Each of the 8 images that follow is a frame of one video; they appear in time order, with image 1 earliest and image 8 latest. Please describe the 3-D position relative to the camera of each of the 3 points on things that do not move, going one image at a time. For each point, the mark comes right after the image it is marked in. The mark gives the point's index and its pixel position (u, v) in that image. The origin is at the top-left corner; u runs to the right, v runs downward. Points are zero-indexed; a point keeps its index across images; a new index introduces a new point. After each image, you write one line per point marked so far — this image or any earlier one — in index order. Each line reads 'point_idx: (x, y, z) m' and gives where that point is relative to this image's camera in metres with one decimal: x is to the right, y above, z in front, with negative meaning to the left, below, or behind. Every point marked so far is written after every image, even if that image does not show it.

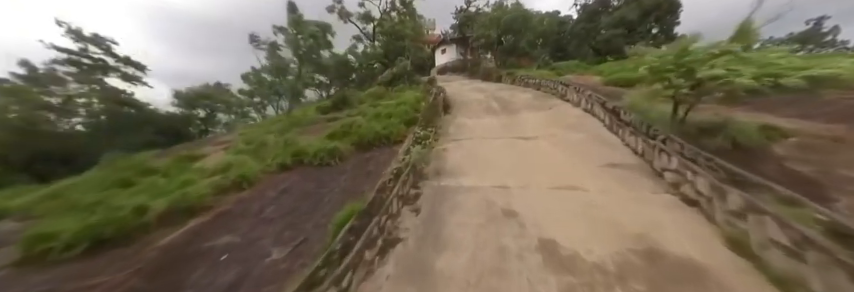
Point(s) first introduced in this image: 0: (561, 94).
0: (+5.5, +2.0, +10.6) m
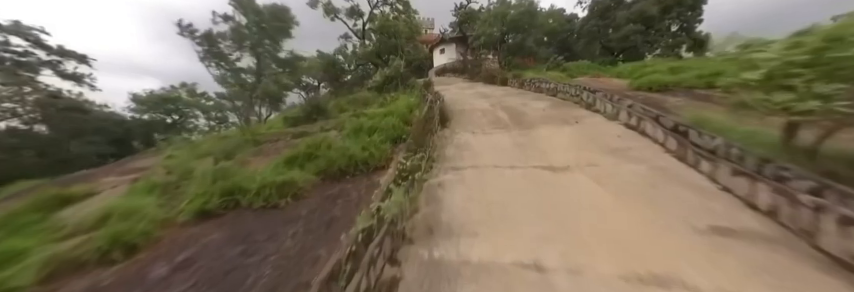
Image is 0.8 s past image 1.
0: (+5.3, +1.4, +8.7) m
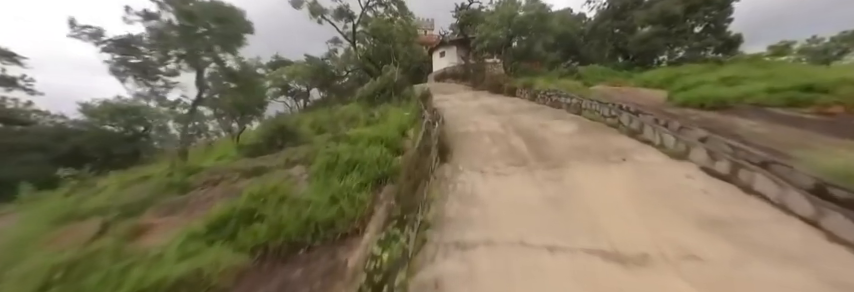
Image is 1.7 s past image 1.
0: (+5.2, +0.5, +6.8) m
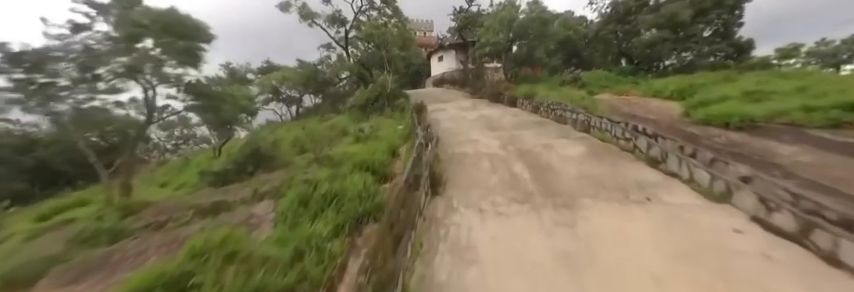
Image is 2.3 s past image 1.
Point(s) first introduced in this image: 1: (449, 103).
0: (+5.0, -0.2, +5.9) m
1: (+1.4, +2.8, +17.1) m
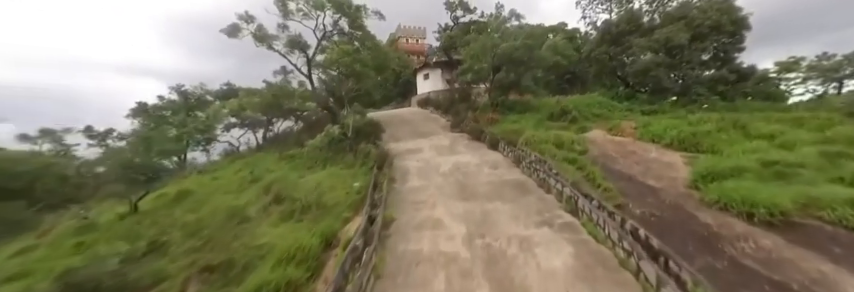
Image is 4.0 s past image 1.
0: (+3.7, -2.3, +4.1) m
1: (-0.1, +0.4, +15.3) m
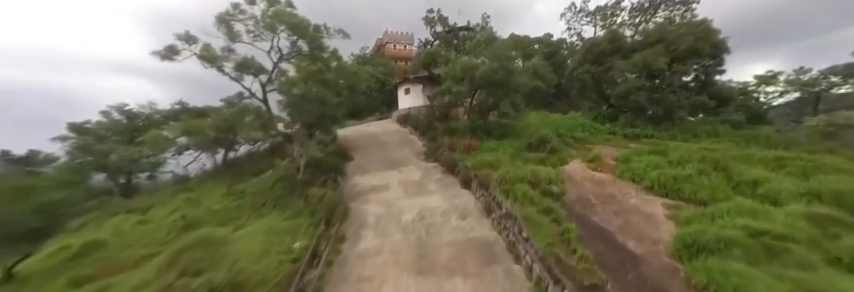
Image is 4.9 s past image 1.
0: (+2.6, -3.9, +3.0) m
1: (-1.7, -1.3, +14.1) m
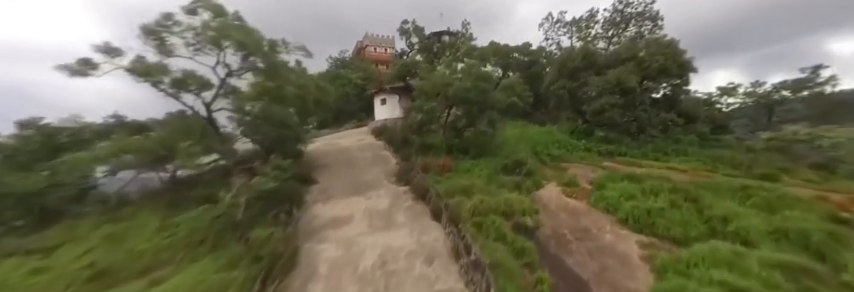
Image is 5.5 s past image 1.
0: (+1.8, -5.1, +2.2) m
1: (-3.3, -2.6, +12.9) m
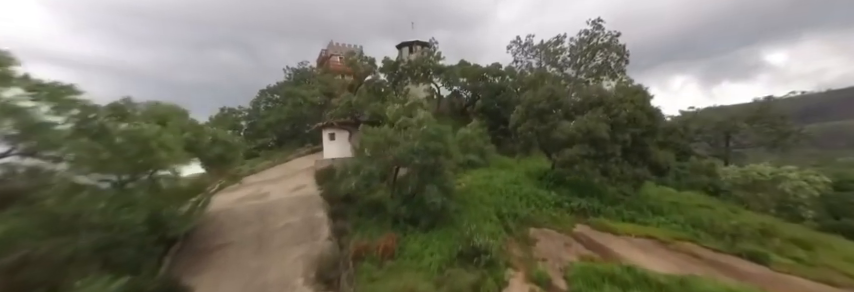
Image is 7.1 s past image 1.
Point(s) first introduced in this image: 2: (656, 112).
0: (-0.1, -8.7, -1.5) m
1: (-6.1, -6.4, +8.8) m
2: (+17.2, +2.6, +19.3) m
